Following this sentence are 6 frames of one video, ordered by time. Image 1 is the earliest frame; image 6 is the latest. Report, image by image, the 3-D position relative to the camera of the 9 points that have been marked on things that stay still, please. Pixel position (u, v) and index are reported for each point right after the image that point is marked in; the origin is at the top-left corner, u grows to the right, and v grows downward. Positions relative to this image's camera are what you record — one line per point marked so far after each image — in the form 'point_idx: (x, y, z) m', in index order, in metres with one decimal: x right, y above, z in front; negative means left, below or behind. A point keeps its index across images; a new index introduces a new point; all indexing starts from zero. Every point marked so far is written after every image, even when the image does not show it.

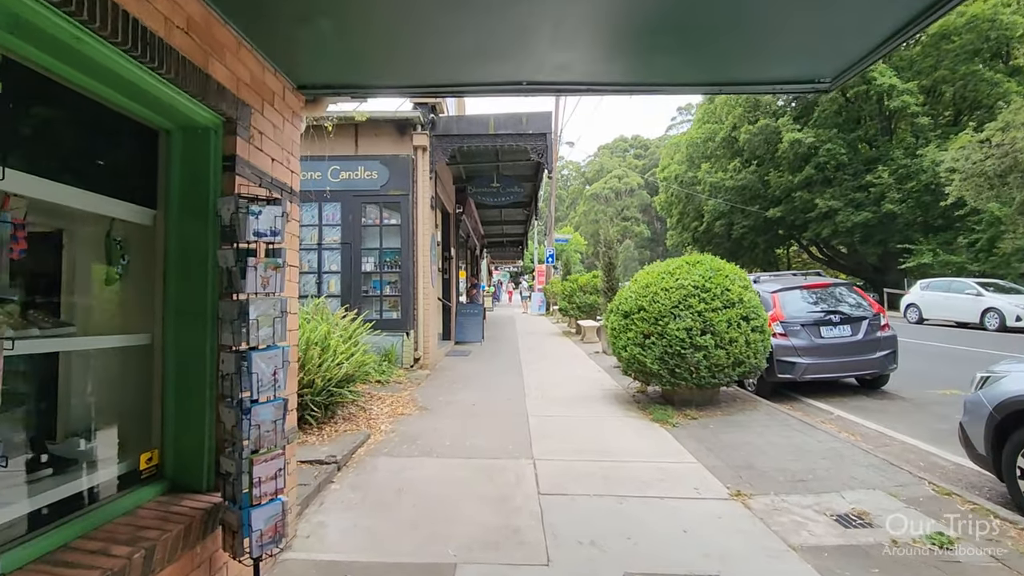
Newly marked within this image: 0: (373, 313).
0: (-2.3, -0.4, +8.6) m
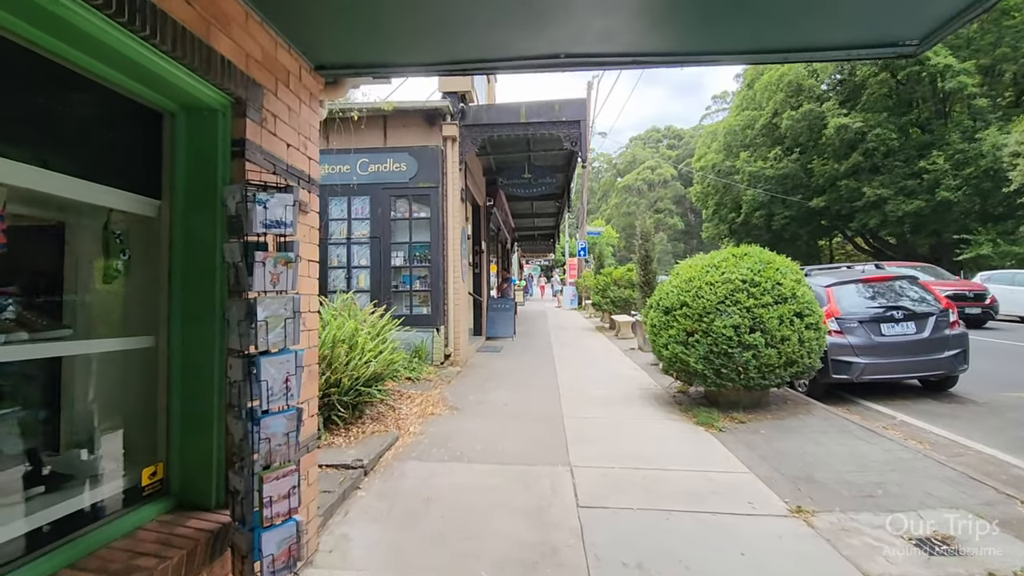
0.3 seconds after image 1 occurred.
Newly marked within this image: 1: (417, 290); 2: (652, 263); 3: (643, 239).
0: (-1.8, -0.3, +8.5) m
1: (-1.5, 0.0, +8.5) m
2: (+3.0, +0.5, +11.3) m
3: (+2.9, +1.1, +11.4) m
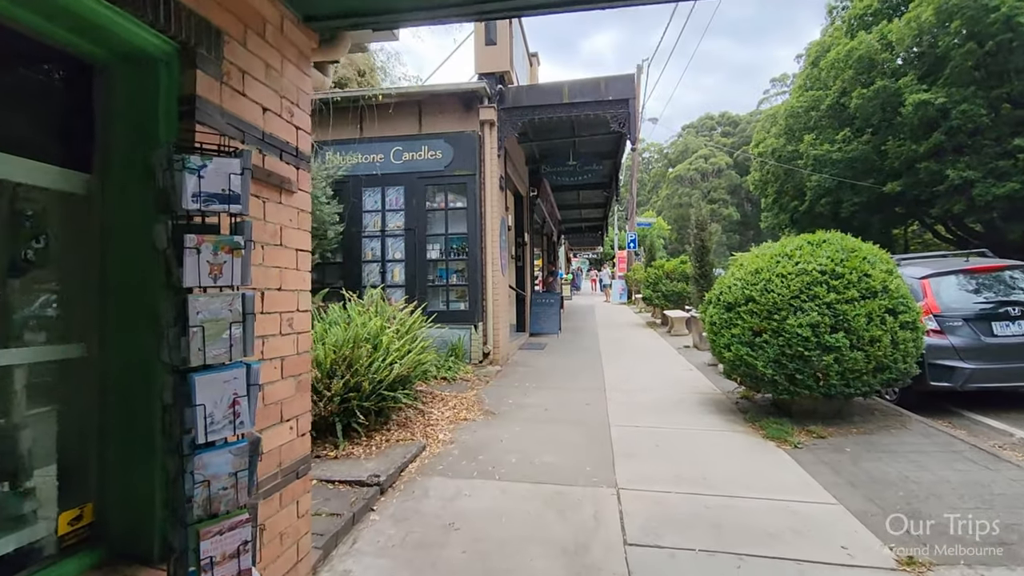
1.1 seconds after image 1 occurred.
0: (-1.1, -0.2, +8.0) m
1: (-0.9, +0.1, +8.0) m
2: (+3.9, +0.7, +10.4) m
3: (+3.8, +1.2, +10.5) m
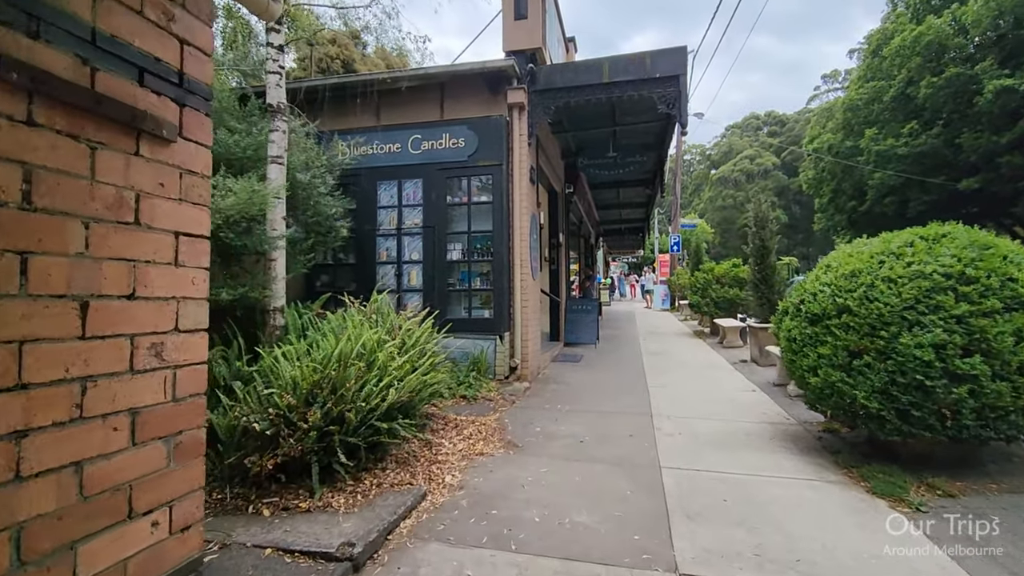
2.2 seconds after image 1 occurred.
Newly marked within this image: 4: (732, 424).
0: (-0.7, -0.3, +7.1) m
1: (-0.5, 0.0, +7.1) m
2: (+4.5, +0.6, +9.1) m
3: (+4.4, +1.1, +9.3) m
4: (+2.2, -1.4, +5.3) m
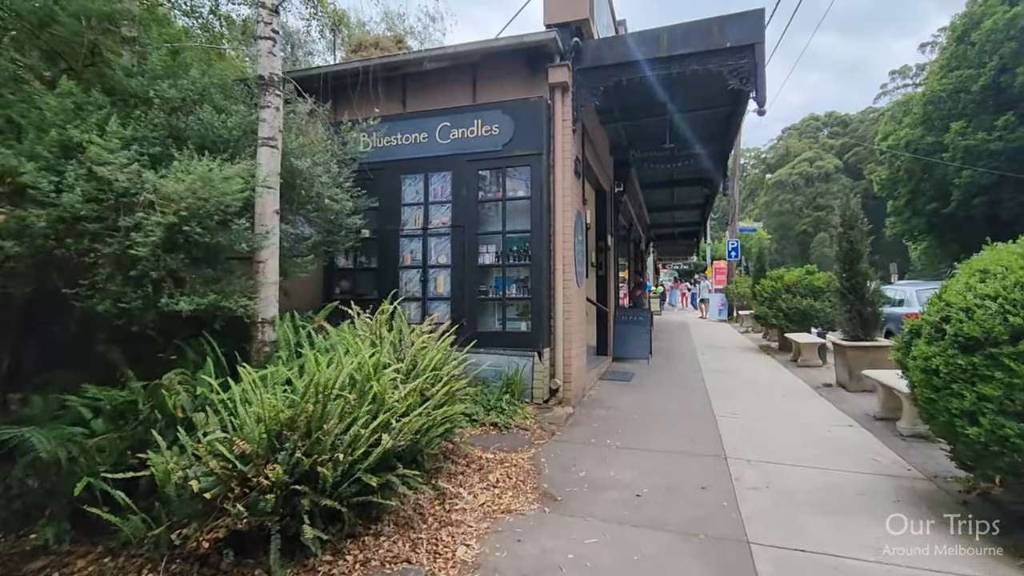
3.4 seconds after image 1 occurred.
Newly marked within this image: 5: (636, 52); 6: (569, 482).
0: (-0.2, -0.4, +6.2) m
1: (0.0, -0.1, +6.1) m
2: (+5.2, +0.4, +7.7) m
3: (+5.0, +0.9, +7.9) m
4: (+2.5, -1.5, +4.1) m
5: (+1.5, +2.8, +6.1) m
6: (+0.4, -1.5, +3.9) m
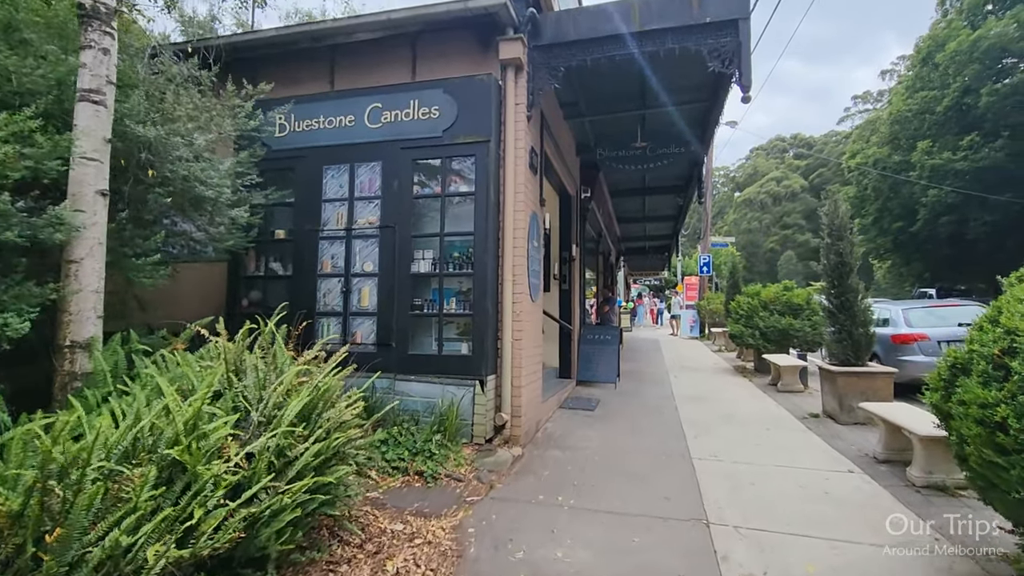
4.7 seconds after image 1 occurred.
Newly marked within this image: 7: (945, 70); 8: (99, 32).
0: (-0.8, -0.5, +5.1) m
1: (-0.6, -0.3, +5.1) m
2: (+4.5, +0.2, +7.0) m
3: (+4.4, +0.7, +7.1) m
4: (+2.0, -1.6, +3.2) m
5: (+0.9, +2.6, +5.2) m
6: (-0.1, -1.5, +2.9) m
7: (+16.0, +8.0, +19.0) m
8: (-2.3, +1.4, +2.9) m
